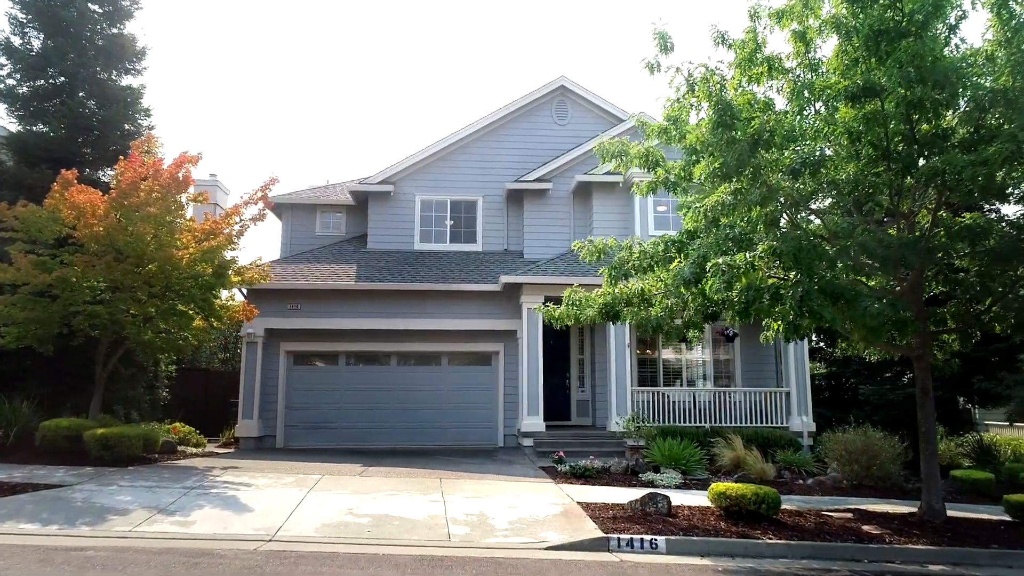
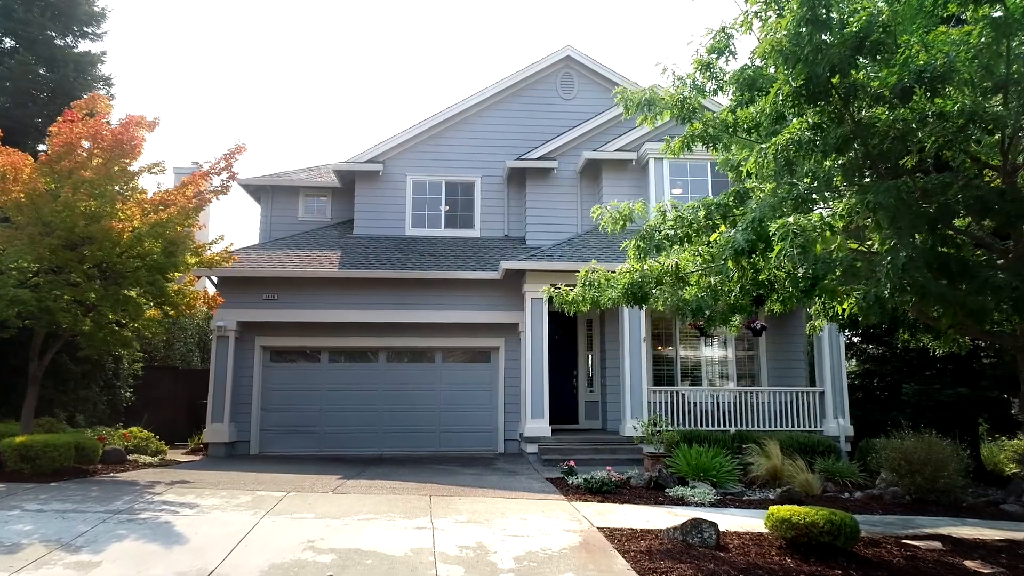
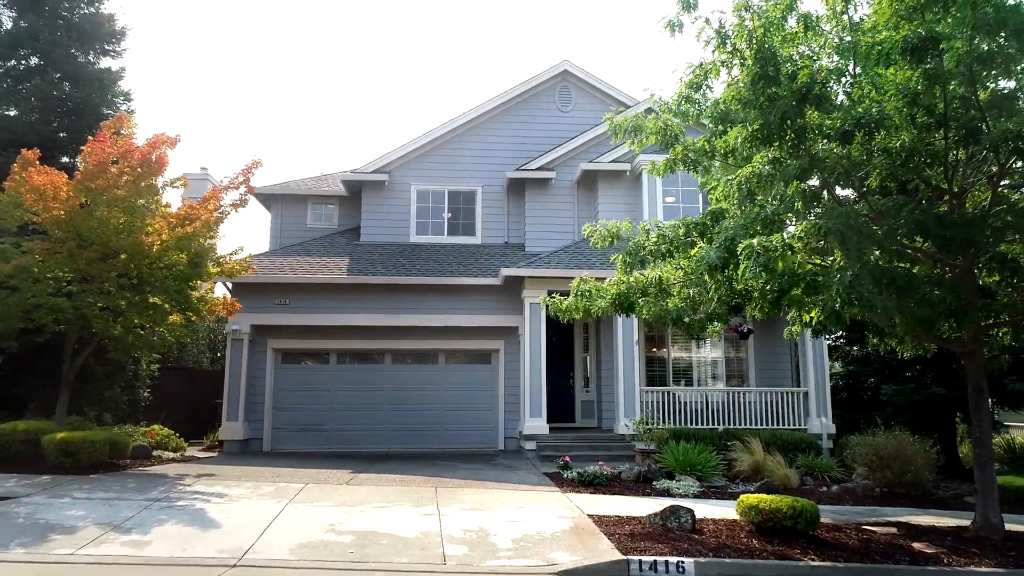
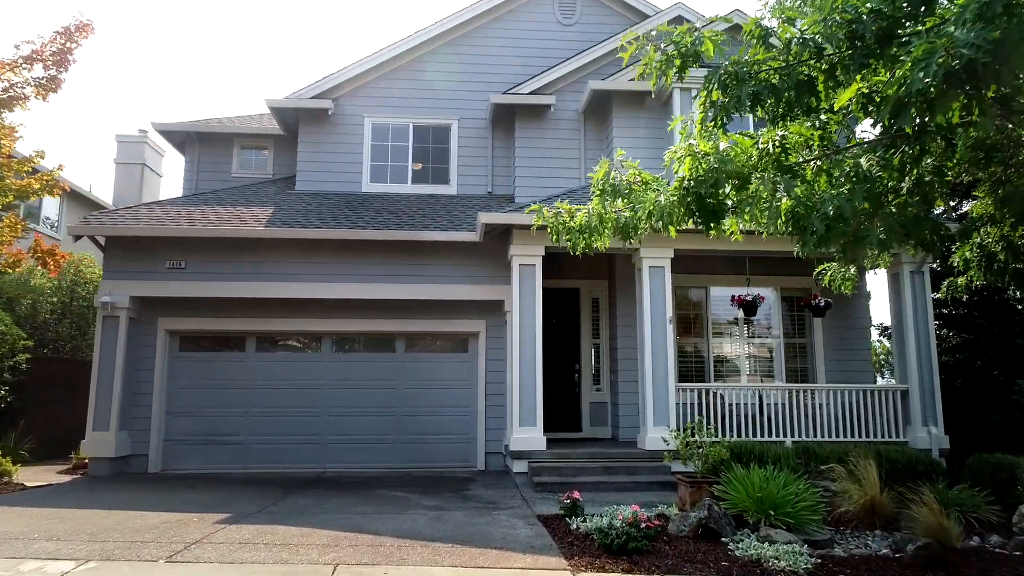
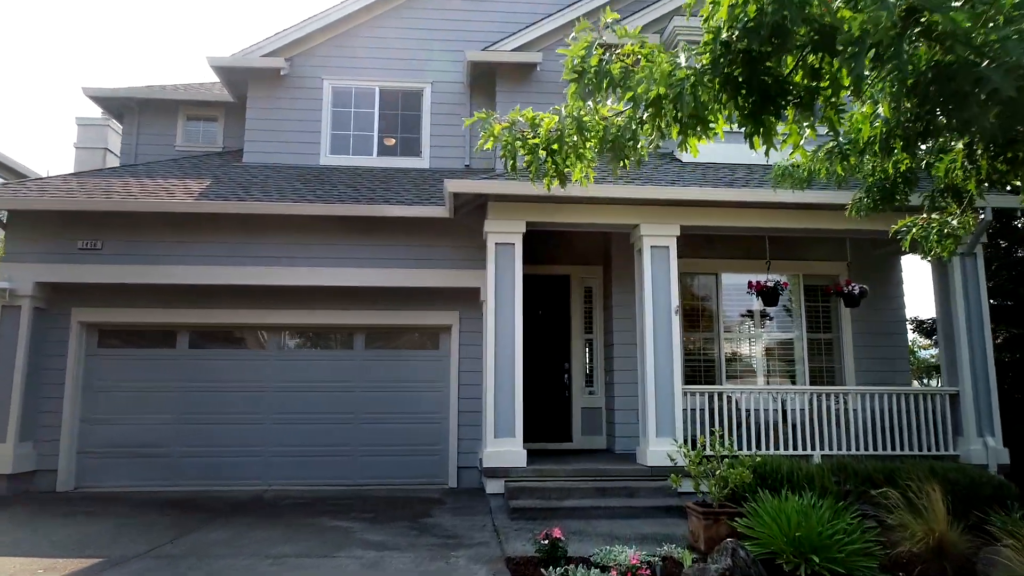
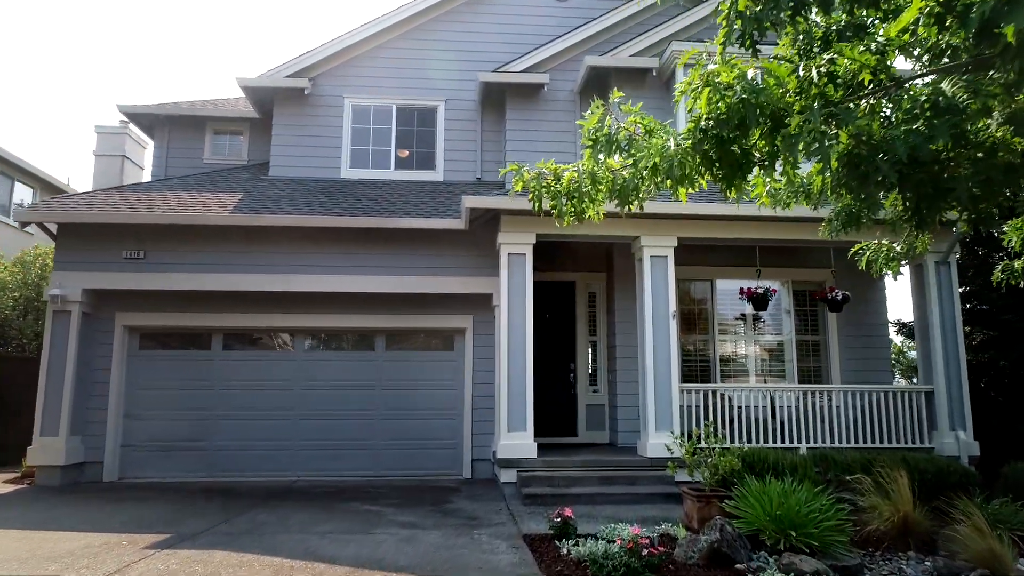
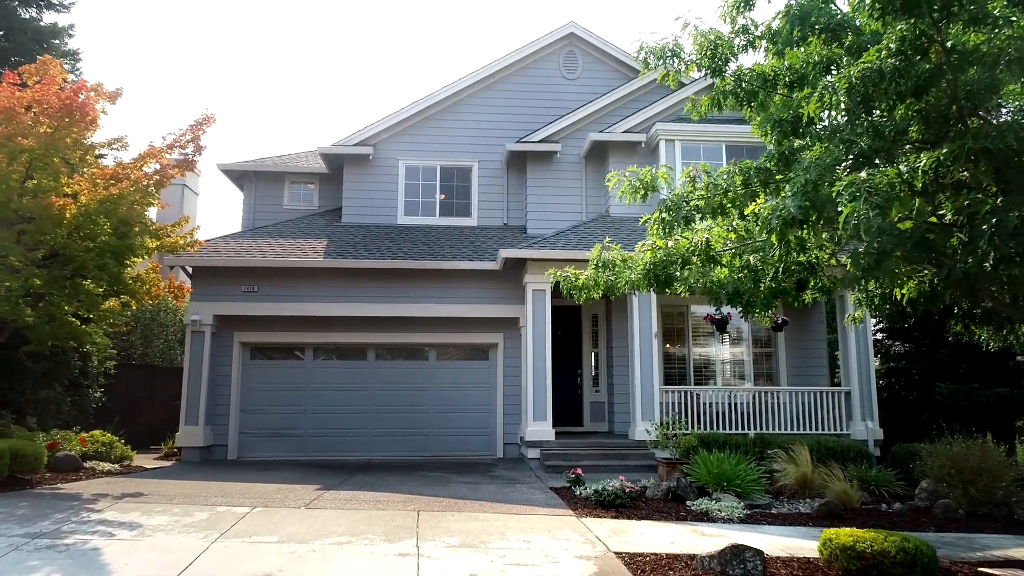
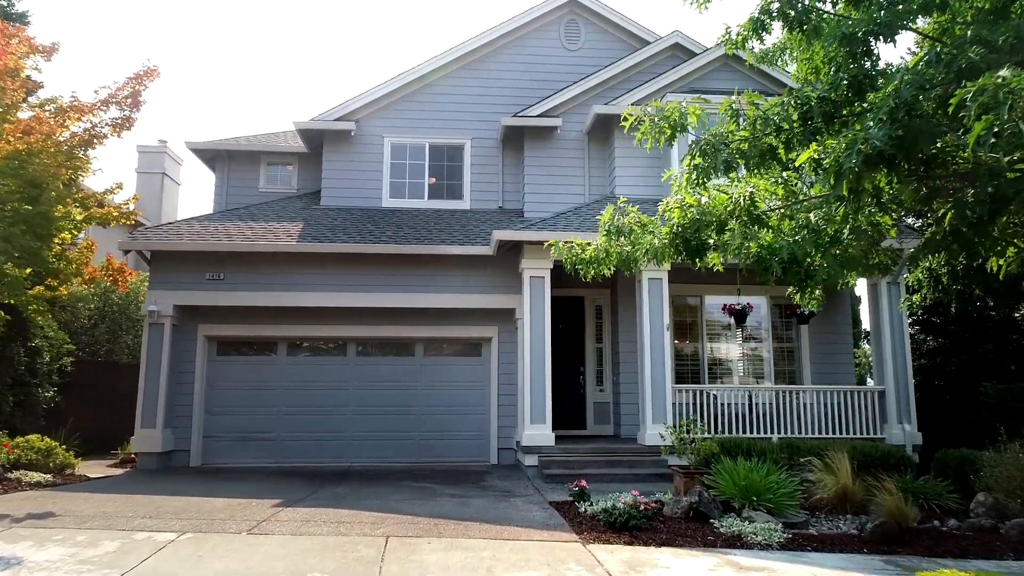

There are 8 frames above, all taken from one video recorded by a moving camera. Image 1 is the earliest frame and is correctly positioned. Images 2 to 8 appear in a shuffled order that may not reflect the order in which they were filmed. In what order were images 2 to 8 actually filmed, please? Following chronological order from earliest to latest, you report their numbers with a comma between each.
3, 2, 7, 8, 4, 6, 5
